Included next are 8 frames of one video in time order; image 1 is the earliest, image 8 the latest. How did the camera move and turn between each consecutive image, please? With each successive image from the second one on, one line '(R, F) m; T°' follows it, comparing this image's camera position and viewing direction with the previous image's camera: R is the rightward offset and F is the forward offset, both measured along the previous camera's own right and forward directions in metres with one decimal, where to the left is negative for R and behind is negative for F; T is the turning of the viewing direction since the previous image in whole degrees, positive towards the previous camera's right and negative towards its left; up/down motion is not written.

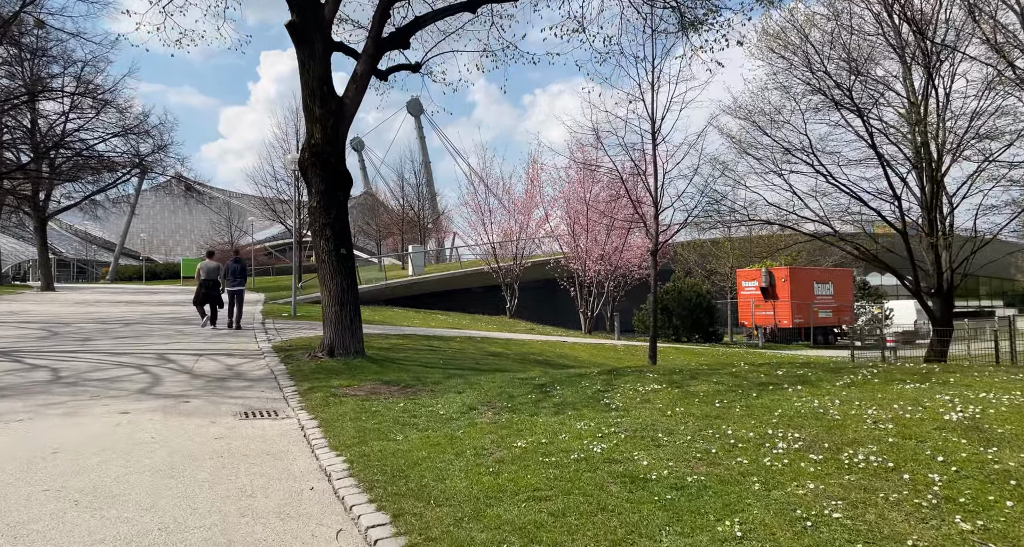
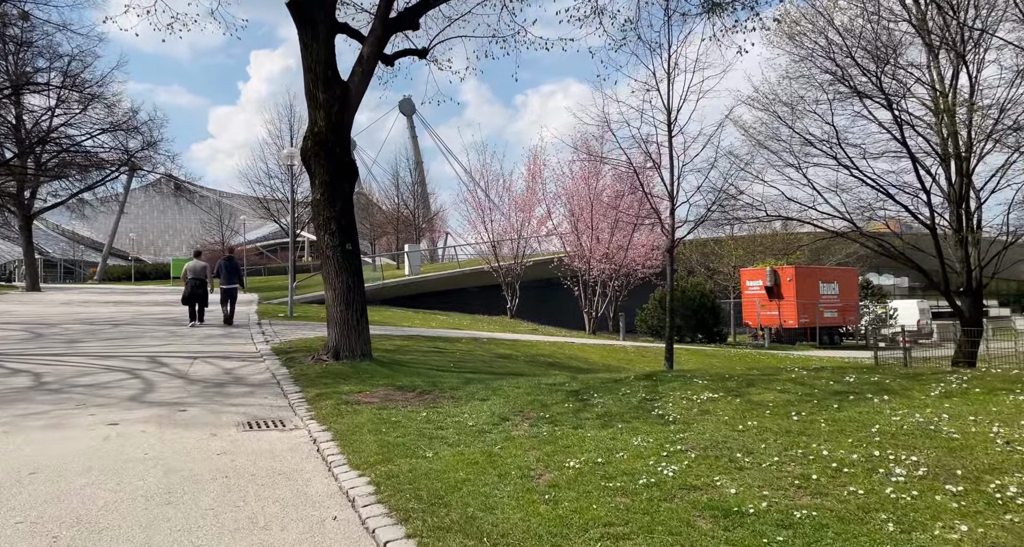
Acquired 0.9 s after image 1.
(-0.3, +0.7) m; +1°
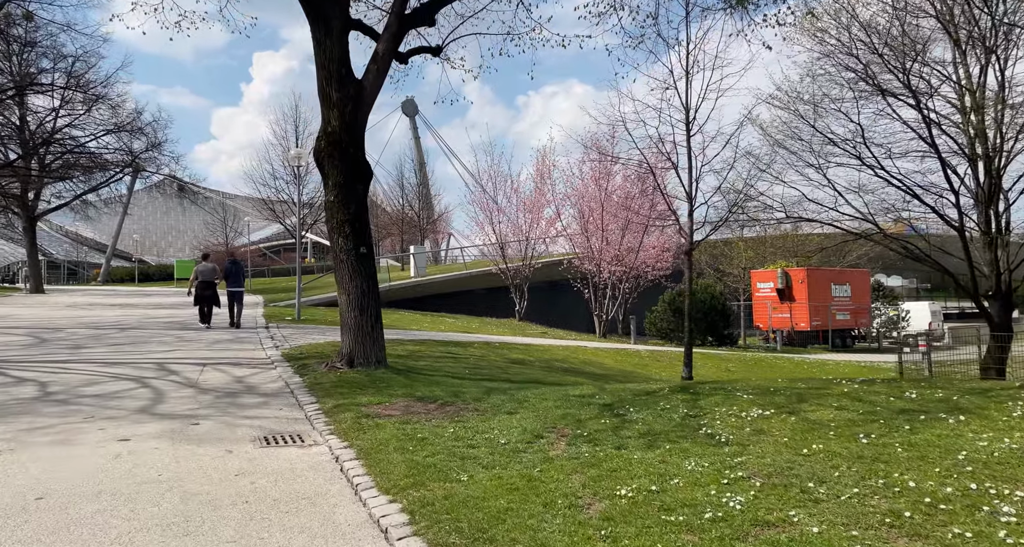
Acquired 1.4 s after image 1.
(-0.2, +0.4) m; 0°
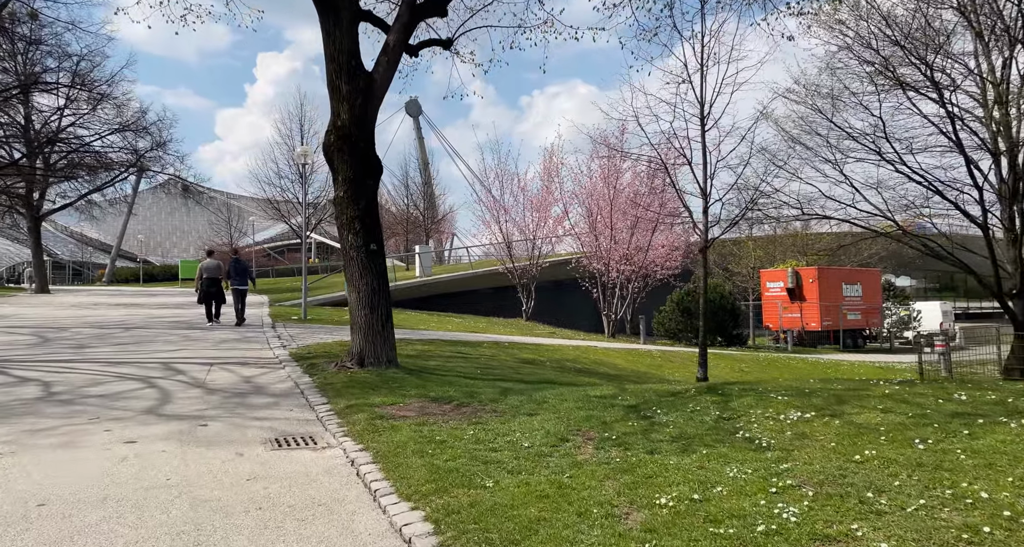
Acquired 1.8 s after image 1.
(-0.1, +0.3) m; 0°
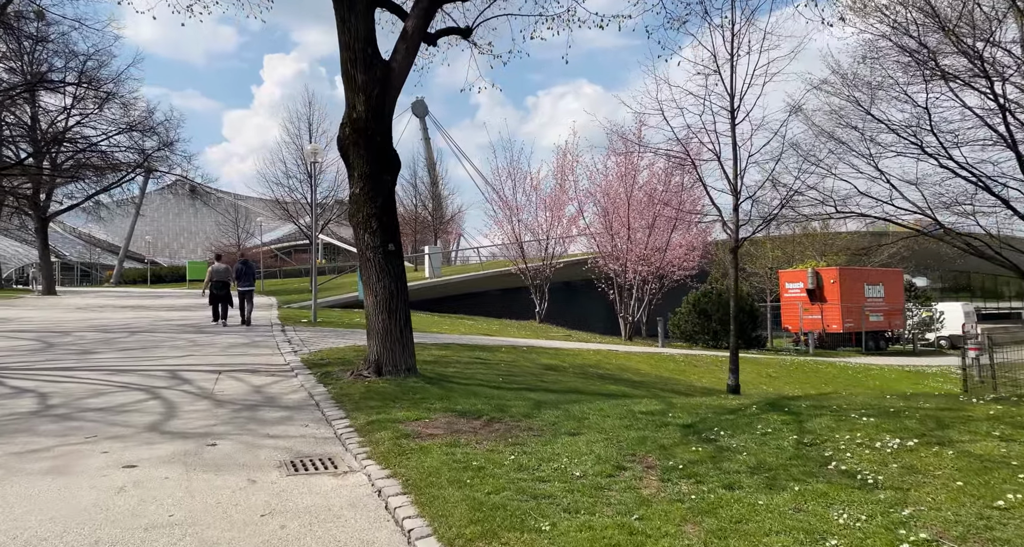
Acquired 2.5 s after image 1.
(-0.3, +0.7) m; 0°
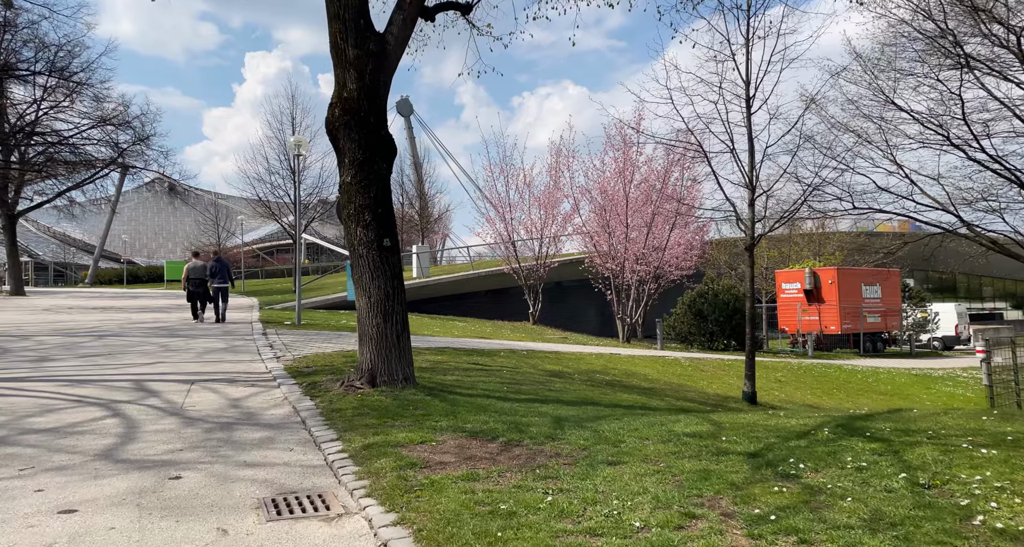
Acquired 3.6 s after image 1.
(-0.3, +1.0) m; +1°
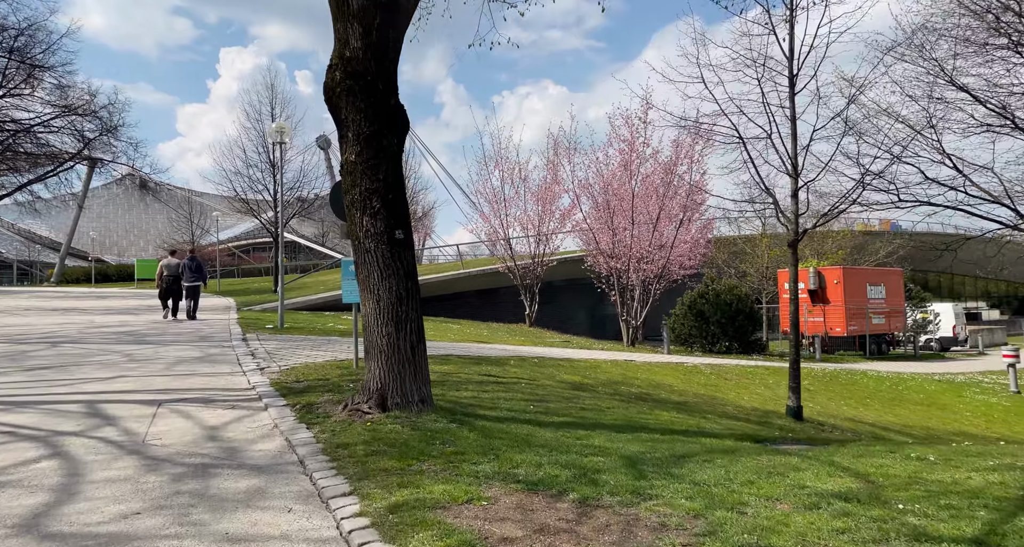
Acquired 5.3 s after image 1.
(-0.6, +1.6) m; +2°
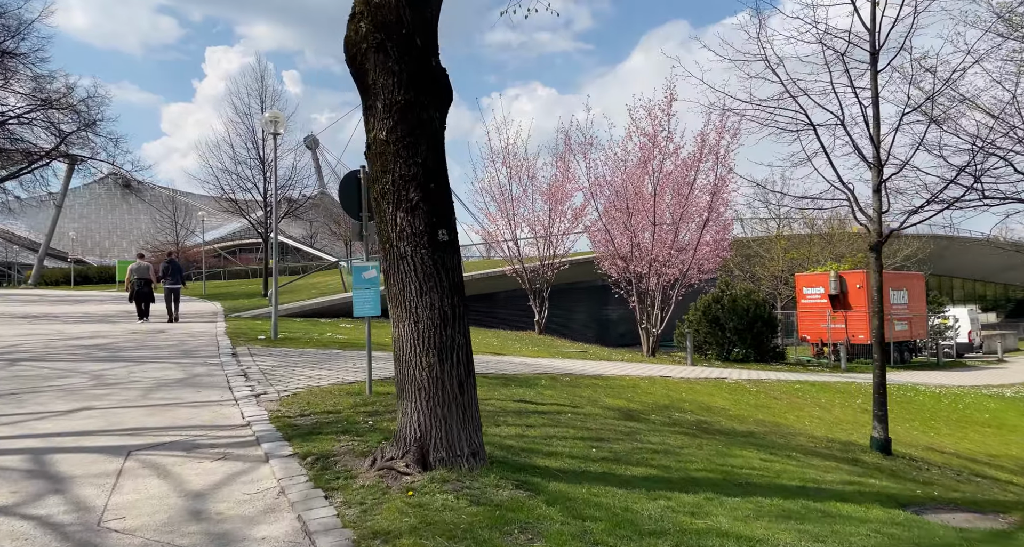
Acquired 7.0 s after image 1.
(-0.6, +1.7) m; +1°
